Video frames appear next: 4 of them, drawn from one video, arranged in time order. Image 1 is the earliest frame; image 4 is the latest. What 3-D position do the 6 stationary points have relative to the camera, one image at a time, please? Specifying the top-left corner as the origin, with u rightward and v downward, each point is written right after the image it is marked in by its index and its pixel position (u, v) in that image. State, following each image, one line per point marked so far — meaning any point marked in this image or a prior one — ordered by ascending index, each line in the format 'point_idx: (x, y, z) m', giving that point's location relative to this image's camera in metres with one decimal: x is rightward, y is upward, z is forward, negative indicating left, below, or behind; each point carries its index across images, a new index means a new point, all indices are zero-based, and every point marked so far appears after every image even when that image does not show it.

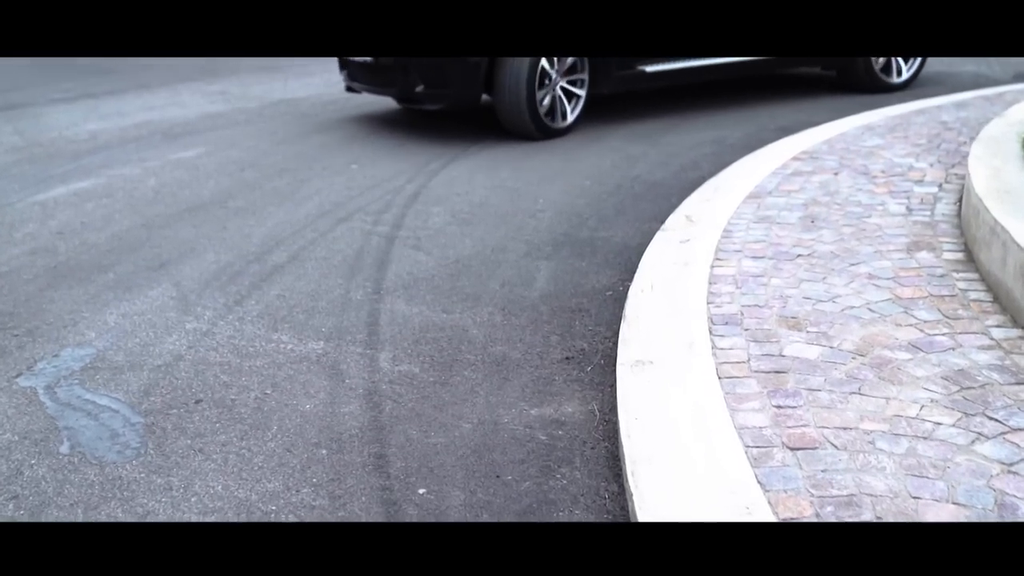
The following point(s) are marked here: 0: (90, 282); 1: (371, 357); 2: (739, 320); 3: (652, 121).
0: (-1.7, 0.0, +4.3) m
1: (-0.5, -0.2, +3.4) m
2: (+0.7, -0.1, +3.2) m
3: (+1.0, +1.1, +7.2) m
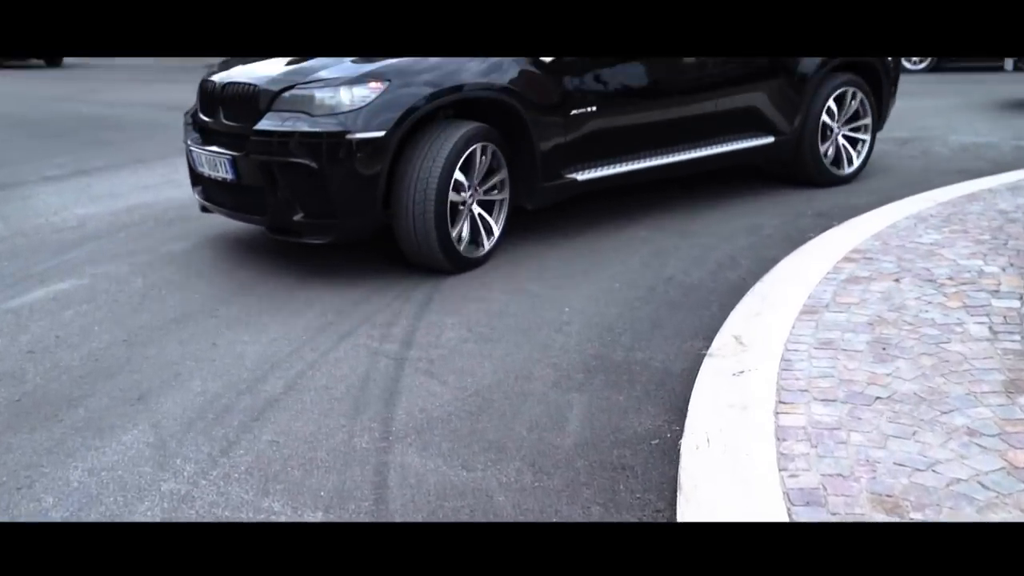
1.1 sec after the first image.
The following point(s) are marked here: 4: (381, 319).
0: (-1.6, -0.5, +3.7) m
1: (-0.4, -0.7, +2.8) m
2: (+0.8, -0.5, +2.7) m
3: (+1.1, +0.5, +6.7) m
4: (-0.6, -0.1, +4.7) m
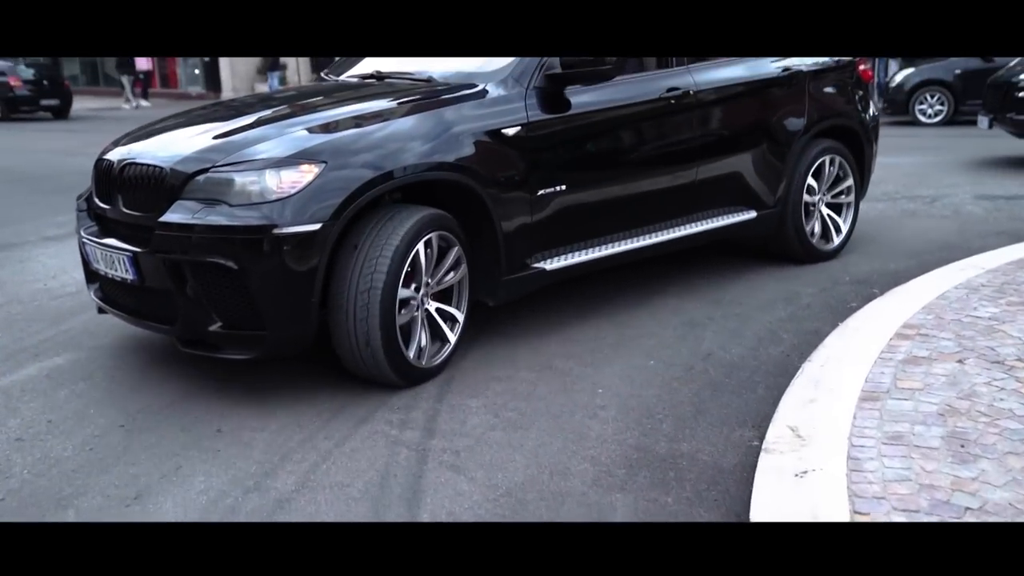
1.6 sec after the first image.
0: (-1.5, -0.8, +3.4) m
1: (-0.2, -0.9, +2.4) m
2: (+0.9, -0.8, +2.3) m
3: (+1.2, +0.1, +6.4) m
4: (-0.5, -0.5, +4.4) m
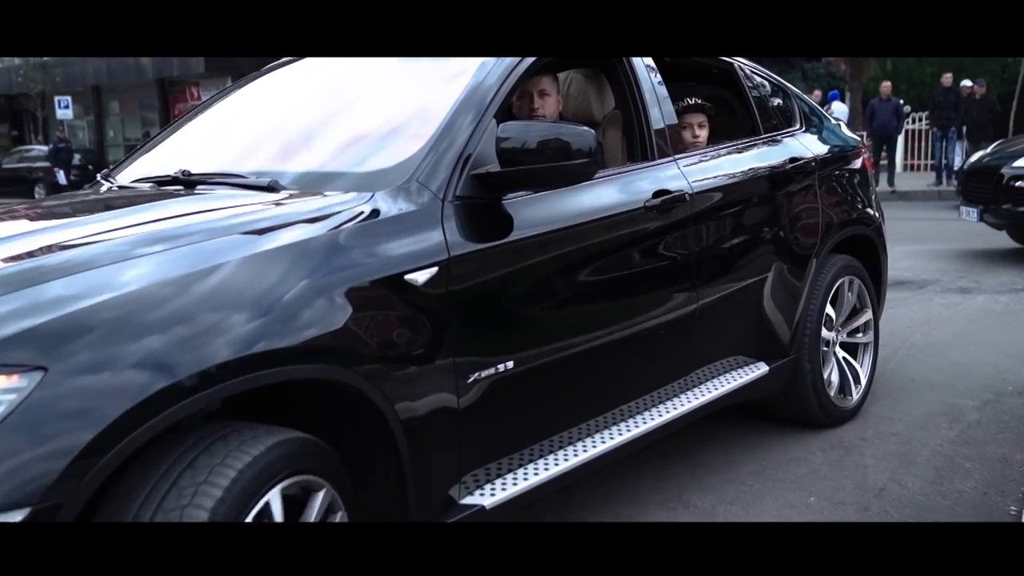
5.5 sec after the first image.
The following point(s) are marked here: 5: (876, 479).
0: (-1.1, -1.1, +2.4) m
1: (+0.2, -1.2, +1.5) m
2: (+1.3, -1.0, +1.3) m
3: (+1.7, -0.5, +5.4) m
4: (0.0, -0.9, +3.5) m
5: (+1.4, -0.7, +4.1) m
